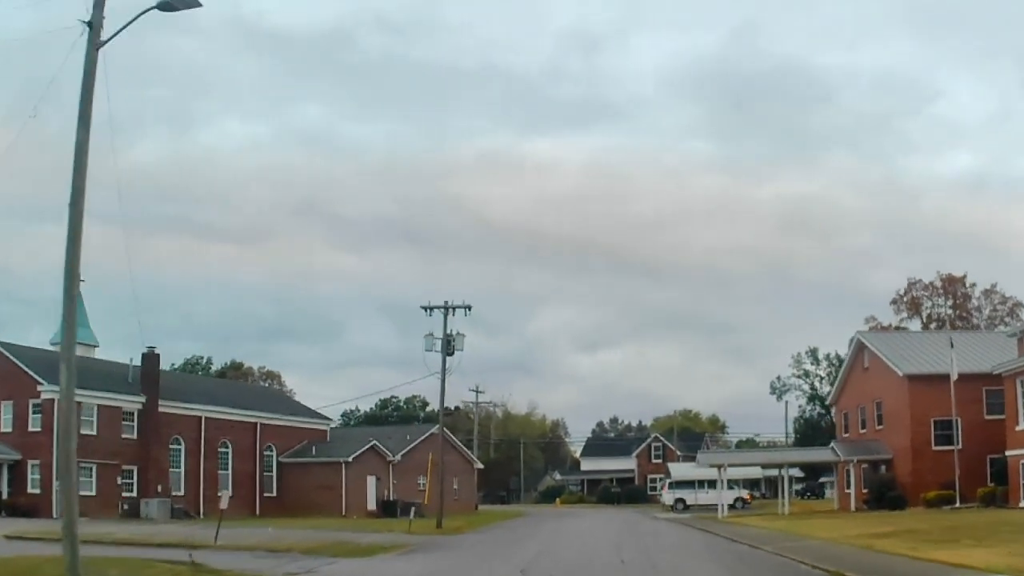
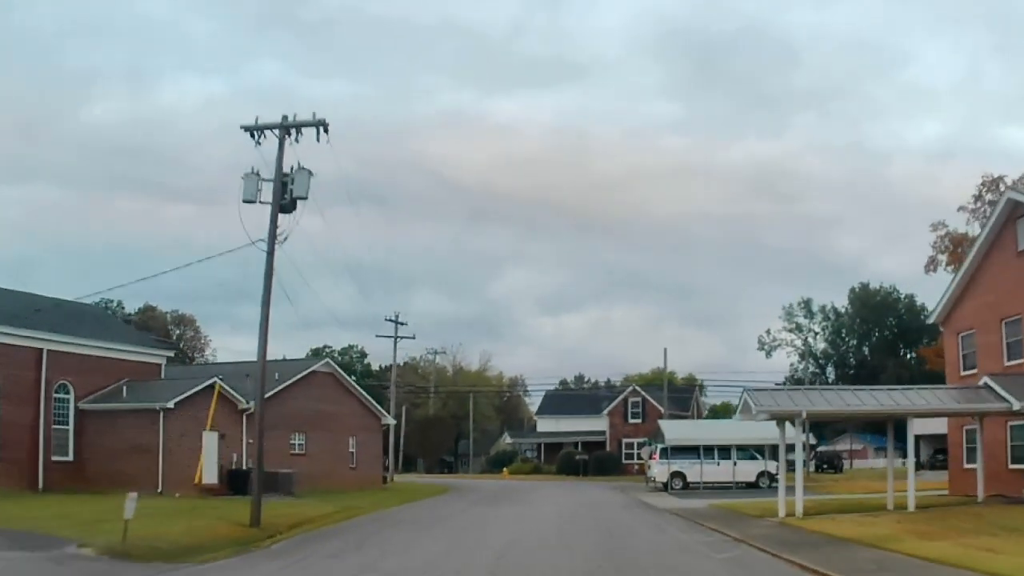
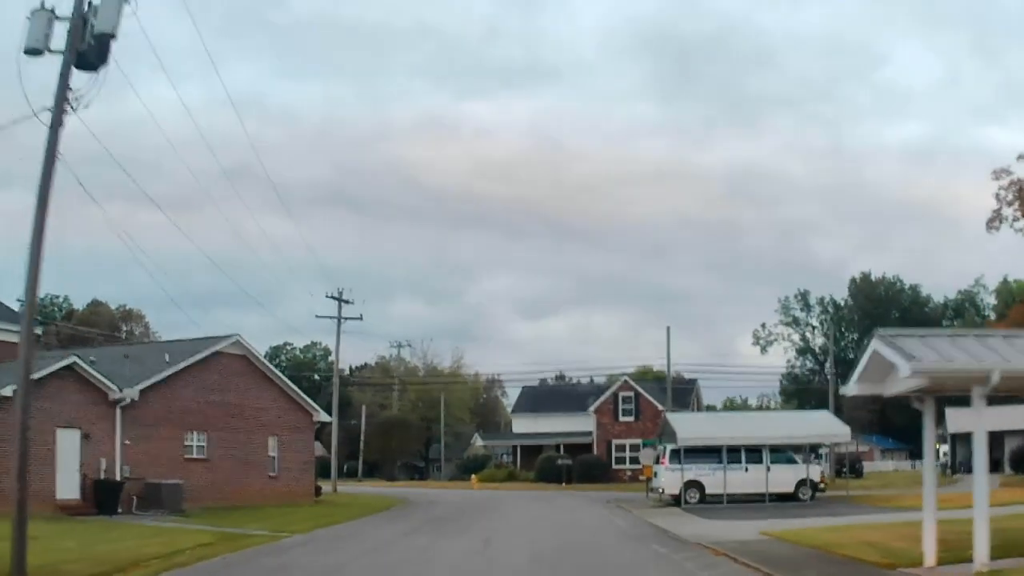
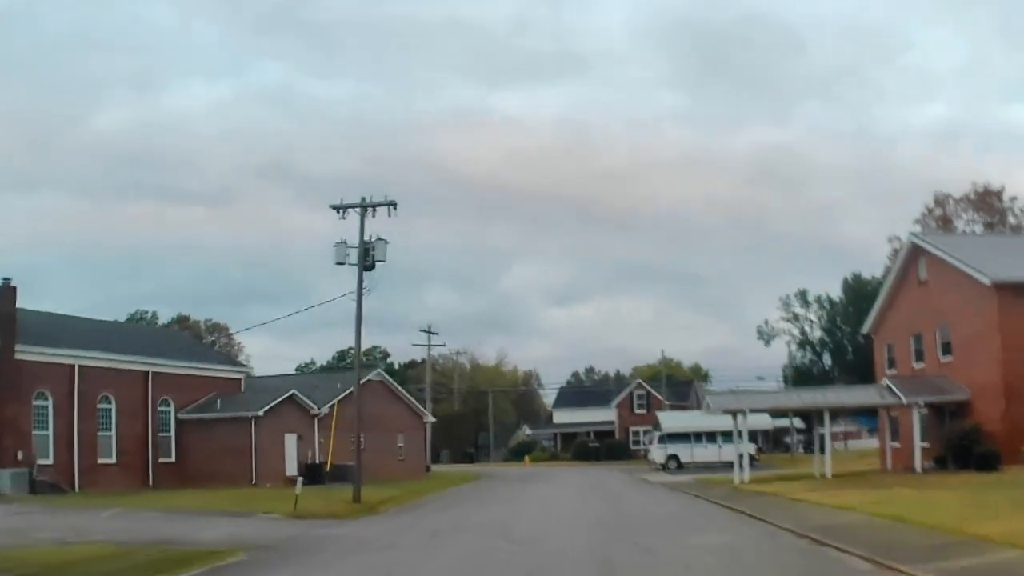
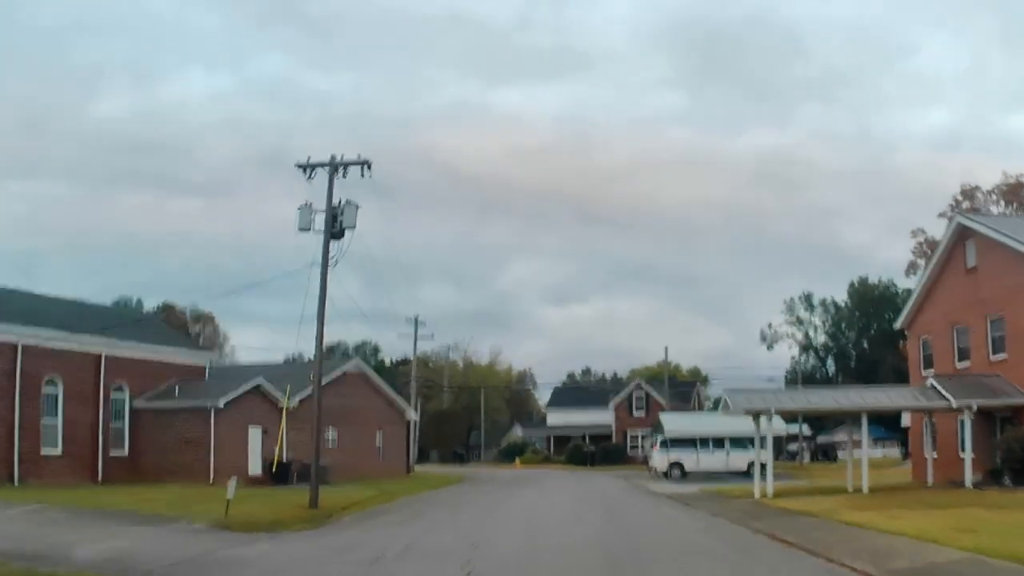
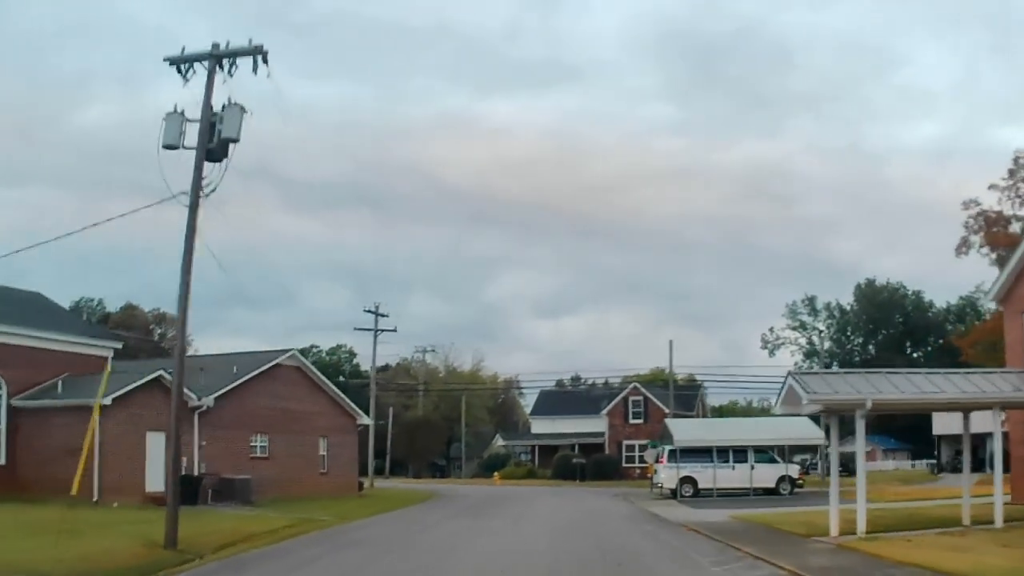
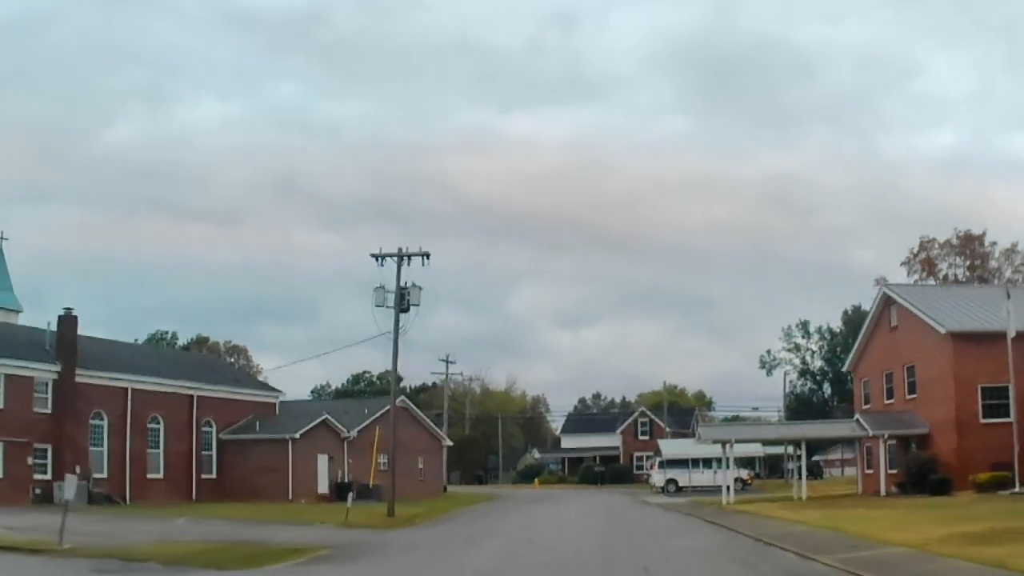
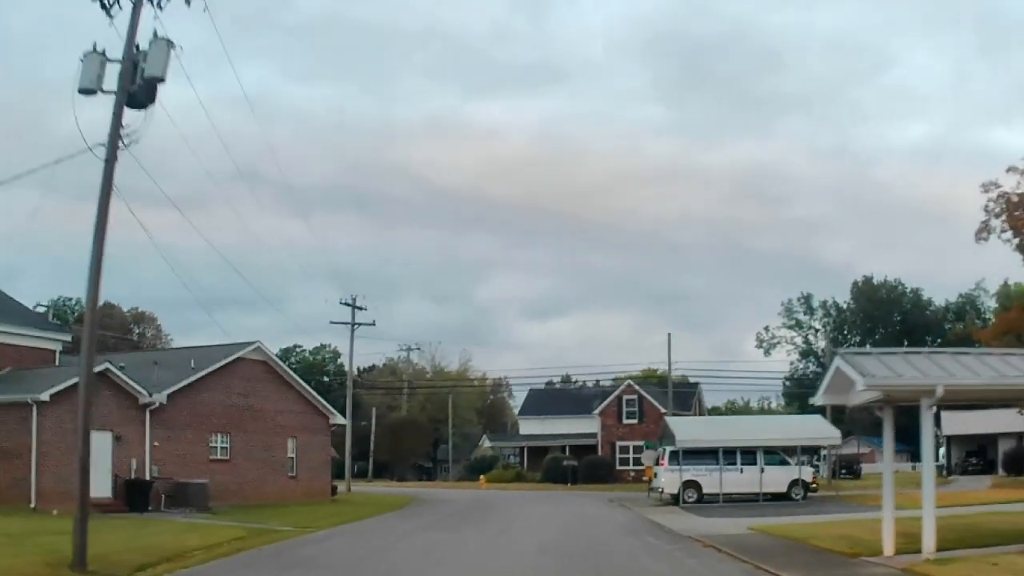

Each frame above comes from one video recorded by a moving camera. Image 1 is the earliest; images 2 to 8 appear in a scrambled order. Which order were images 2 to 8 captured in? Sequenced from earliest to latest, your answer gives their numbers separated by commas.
7, 4, 5, 2, 6, 8, 3
